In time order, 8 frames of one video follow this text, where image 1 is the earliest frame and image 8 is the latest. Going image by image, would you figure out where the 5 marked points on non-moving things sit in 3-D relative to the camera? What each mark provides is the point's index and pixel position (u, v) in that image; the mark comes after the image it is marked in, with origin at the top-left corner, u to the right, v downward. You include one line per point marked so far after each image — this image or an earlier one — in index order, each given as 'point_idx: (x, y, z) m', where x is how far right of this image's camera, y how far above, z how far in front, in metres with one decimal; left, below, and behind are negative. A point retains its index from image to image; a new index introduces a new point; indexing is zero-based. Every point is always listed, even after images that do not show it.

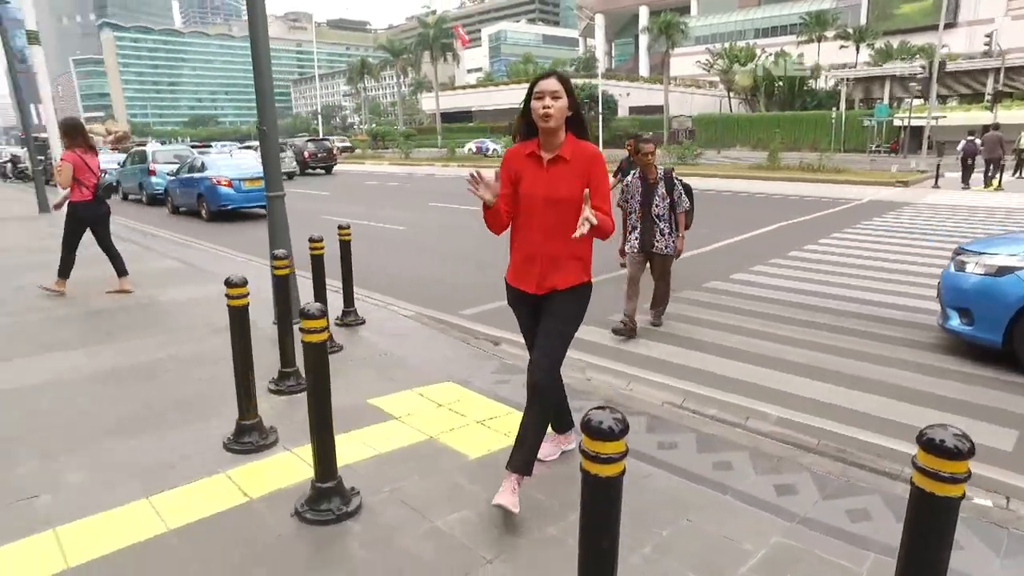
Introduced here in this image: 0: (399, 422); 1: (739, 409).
0: (-0.7, -0.8, +4.0) m
1: (+1.6, -0.8, +4.5) m
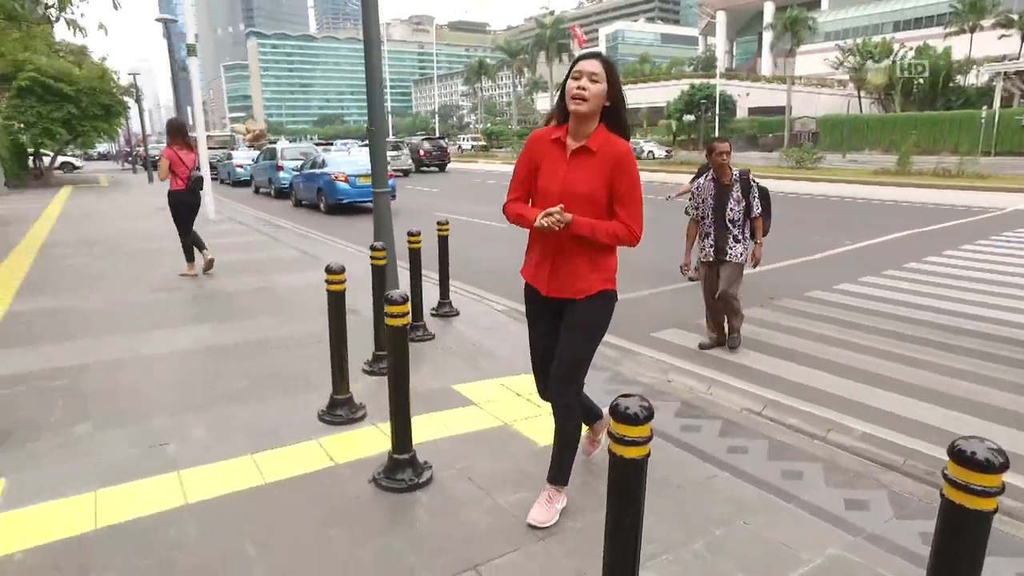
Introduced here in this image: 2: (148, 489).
0: (-0.2, -0.8, +4.3) m
1: (+2.1, -0.9, +4.3) m
2: (-1.8, -1.0, +3.2) m
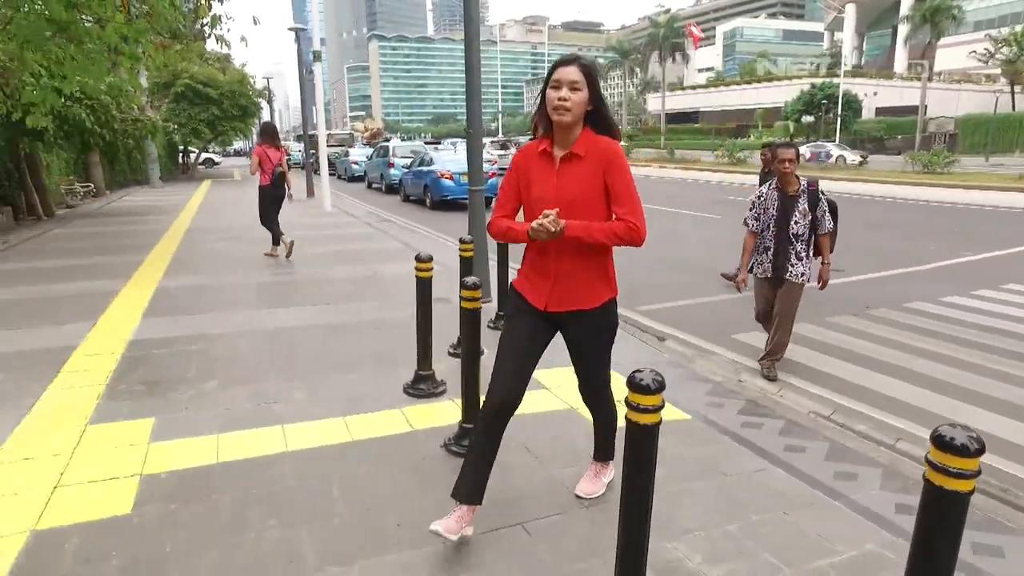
0: (+0.3, -0.7, +4.6) m
1: (+2.5, -0.9, +4.3) m
2: (-1.5, -0.9, +3.8) m
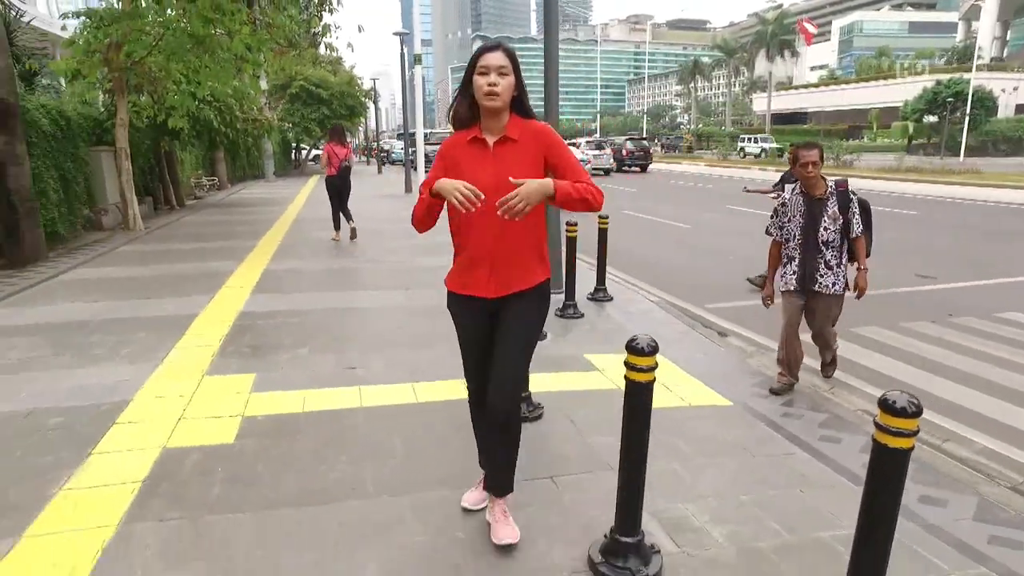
0: (+0.7, -0.6, +5.0) m
1: (+2.8, -0.9, +4.3) m
2: (-1.2, -0.7, +4.4) m
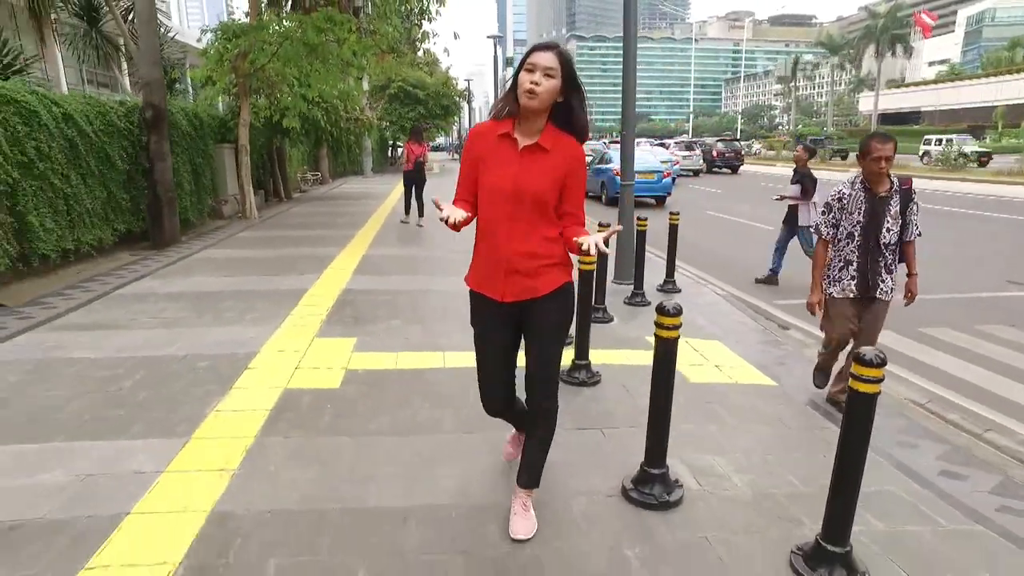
0: (+1.2, -0.5, +5.4) m
1: (+3.3, -0.9, +4.5) m
2: (-0.7, -0.6, +5.1) m
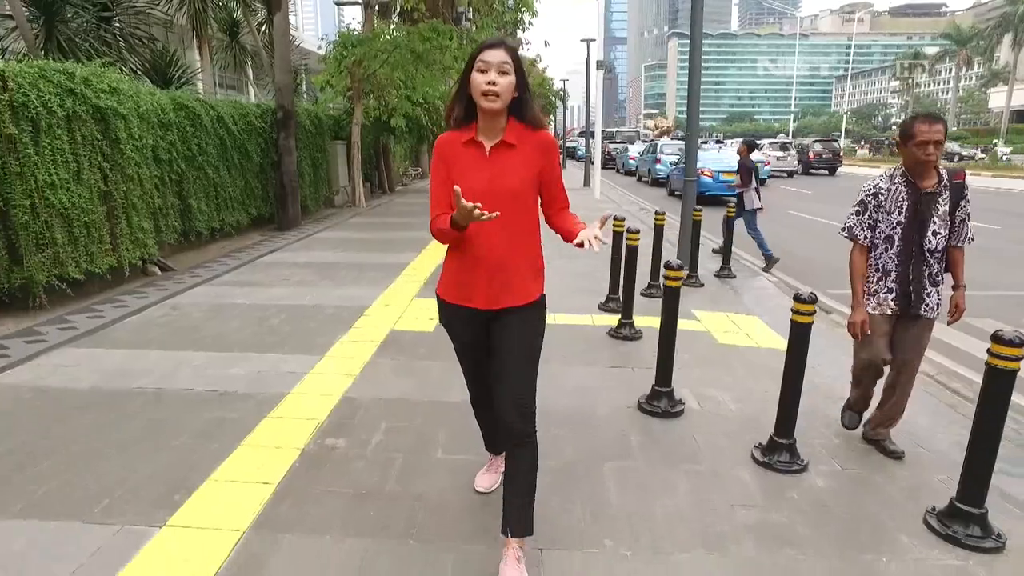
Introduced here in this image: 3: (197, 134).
0: (+1.8, -0.3, +6.3) m
1: (+3.7, -0.8, +5.1) m
2: (-0.1, -0.3, +6.3) m
3: (-5.0, +2.4, +10.2) m
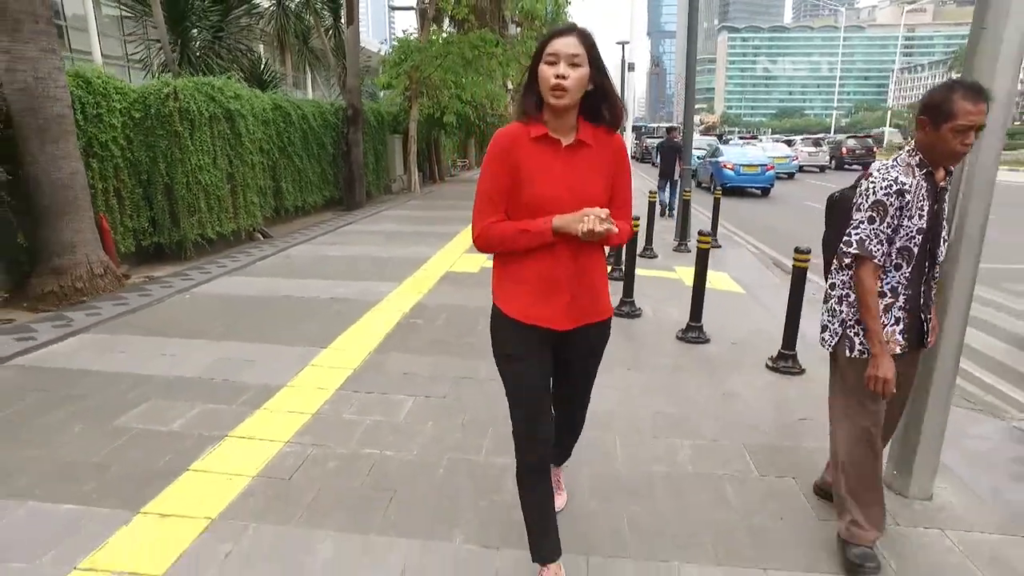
0: (+2.1, +0.2, +8.3) m
1: (+3.9, -0.3, +7.0) m
2: (+0.2, +0.3, +8.4) m
3: (-4.3, +3.1, +12.6) m
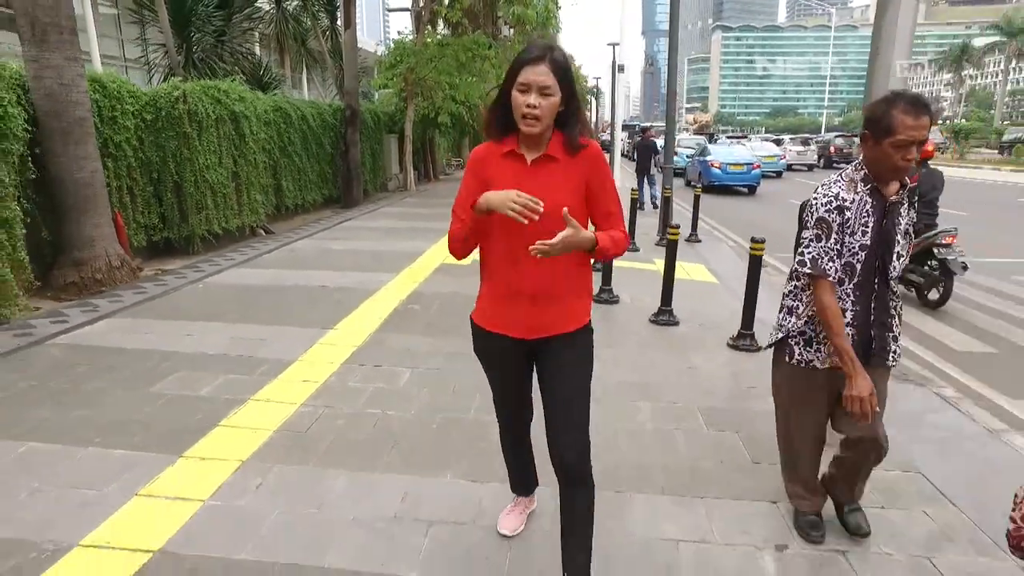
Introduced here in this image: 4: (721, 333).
0: (+2.0, +0.3, +8.9) m
1: (+3.8, -0.2, +7.6) m
2: (+0.1, +0.4, +9.0) m
3: (-4.5, +3.2, +13.1) m
4: (+1.9, -0.4, +5.9) m
